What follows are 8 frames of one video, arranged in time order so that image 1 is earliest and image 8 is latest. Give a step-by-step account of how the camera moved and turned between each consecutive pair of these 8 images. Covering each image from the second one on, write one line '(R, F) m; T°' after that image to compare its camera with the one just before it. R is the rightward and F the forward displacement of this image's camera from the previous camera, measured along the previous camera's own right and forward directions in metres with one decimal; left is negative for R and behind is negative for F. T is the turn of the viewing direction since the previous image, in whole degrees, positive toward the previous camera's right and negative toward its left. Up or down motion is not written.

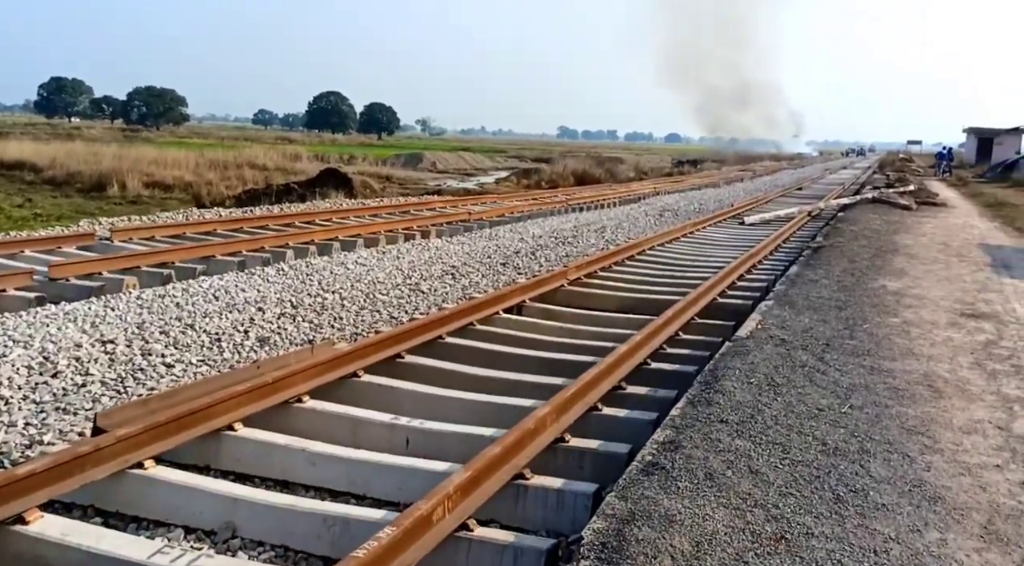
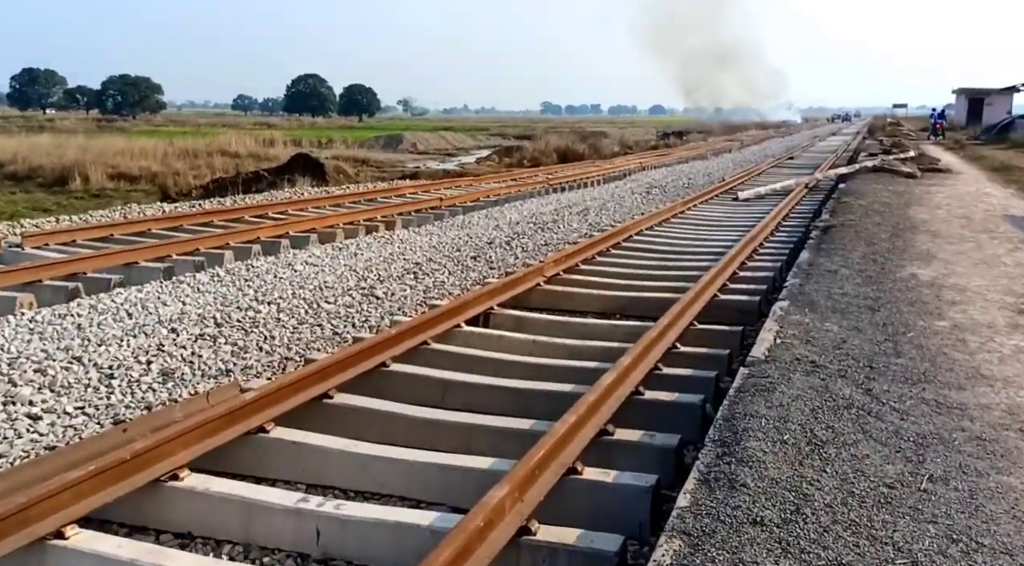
(+0.2, +1.4) m; +1°
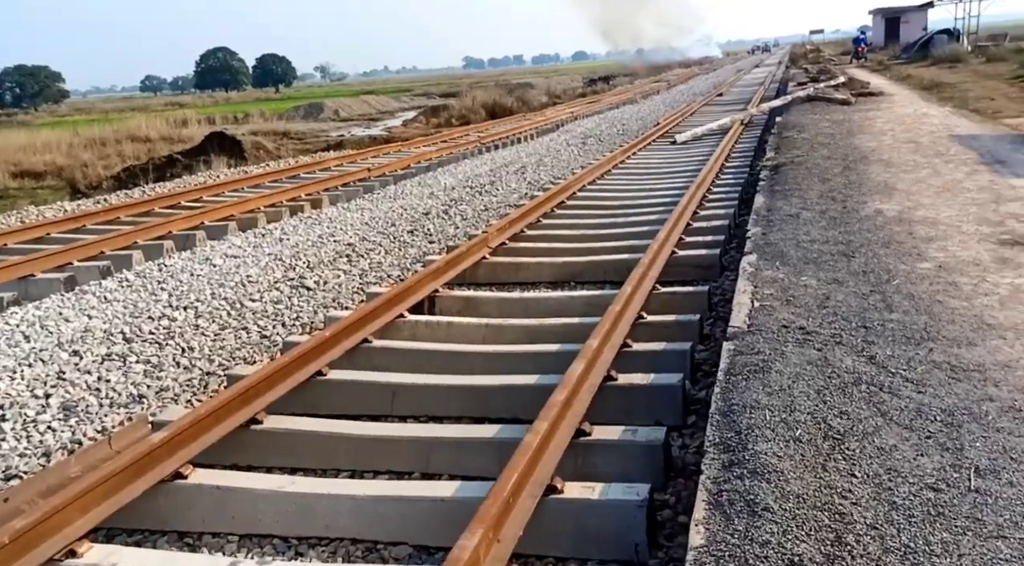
(0.0, +0.6) m; +3°
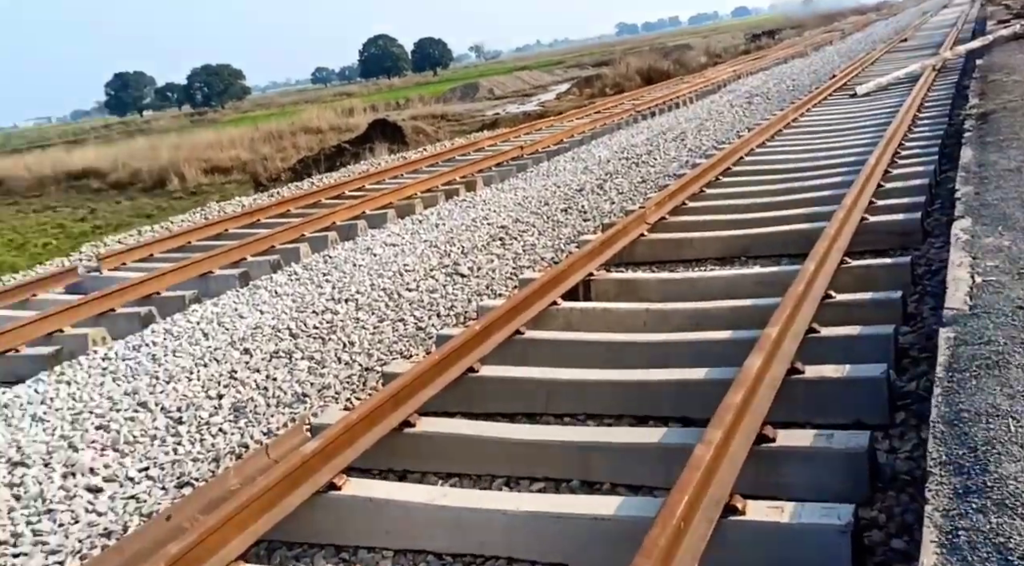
(0.0, +0.5) m; -10°
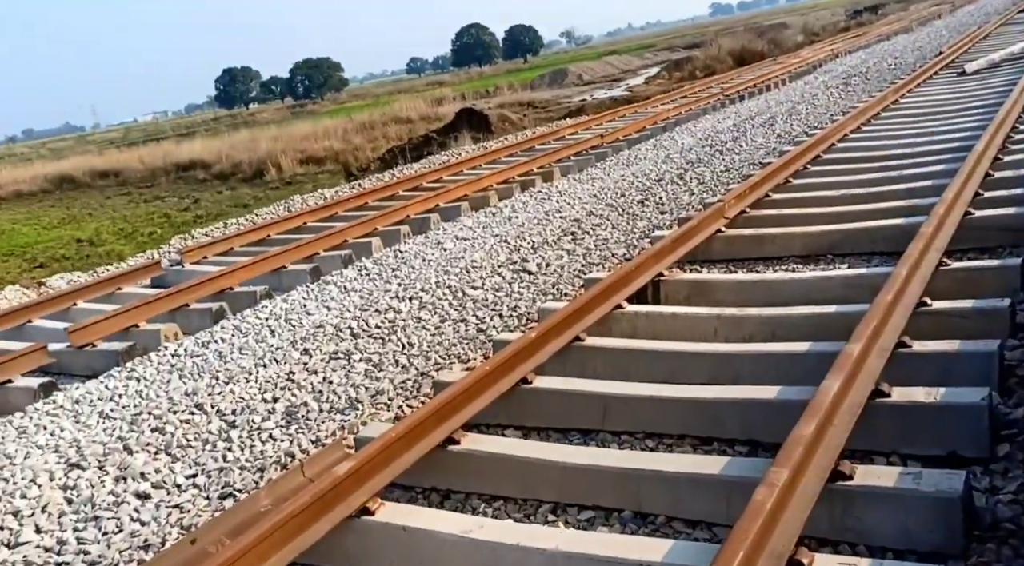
(+0.2, +0.4) m; -5°
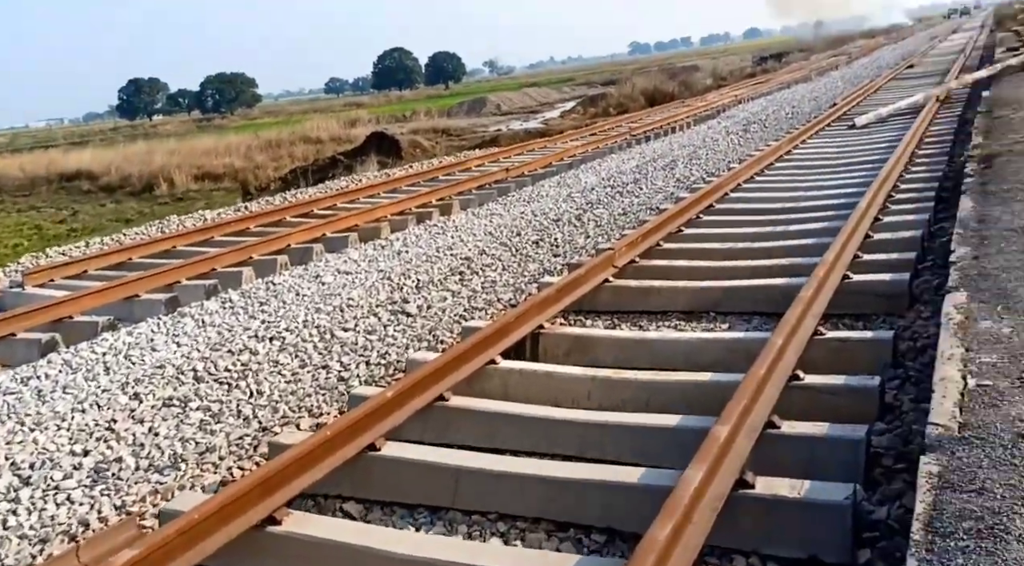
(+0.3, +0.4) m; +5°
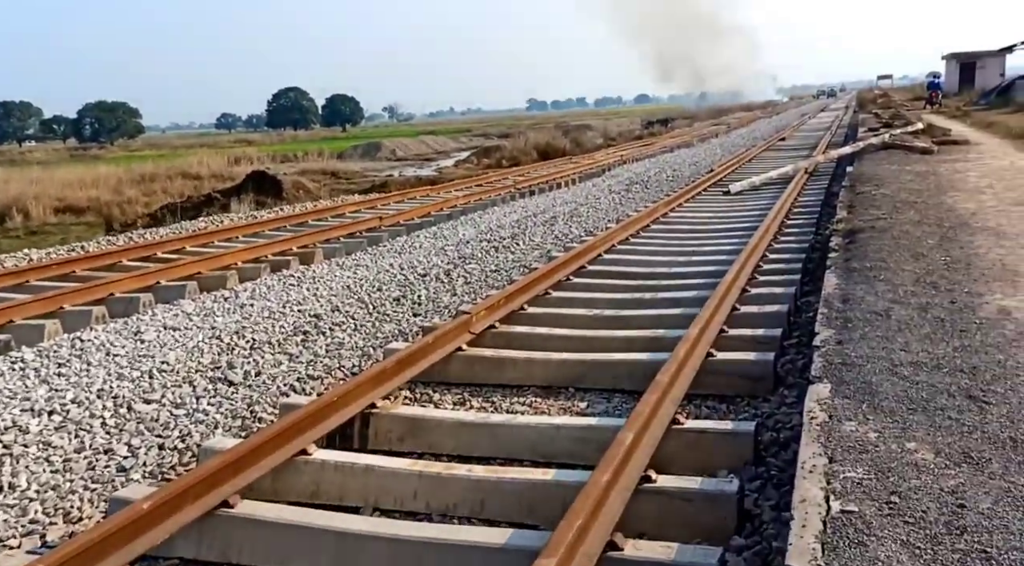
(+0.3, +0.6) m; +6°
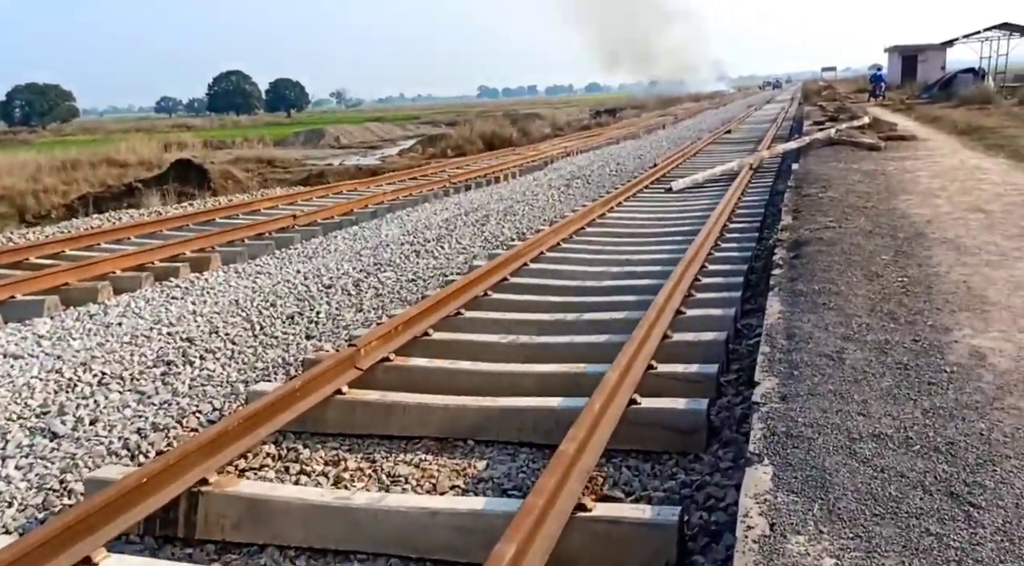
(+0.3, +0.9) m; +3°
